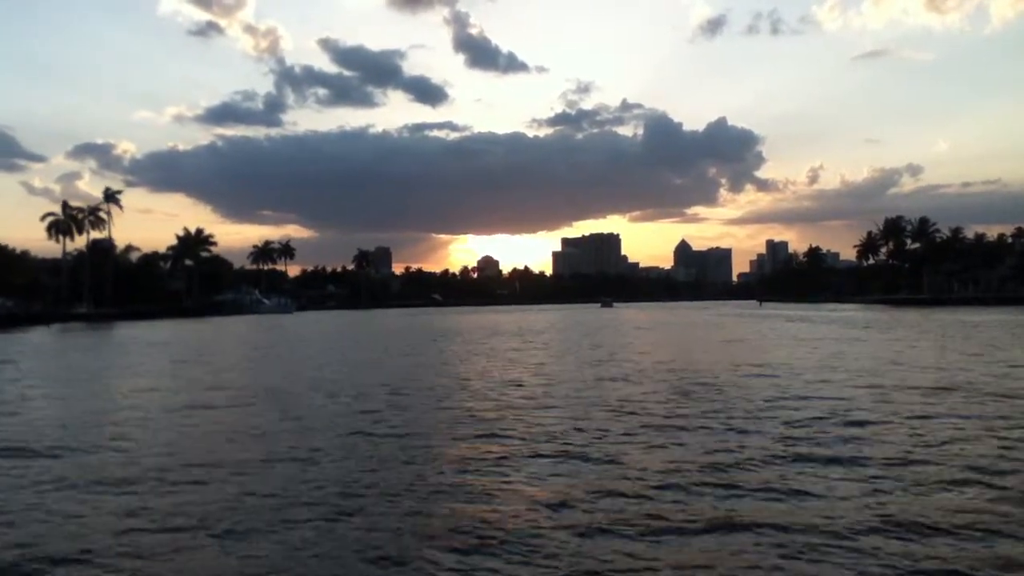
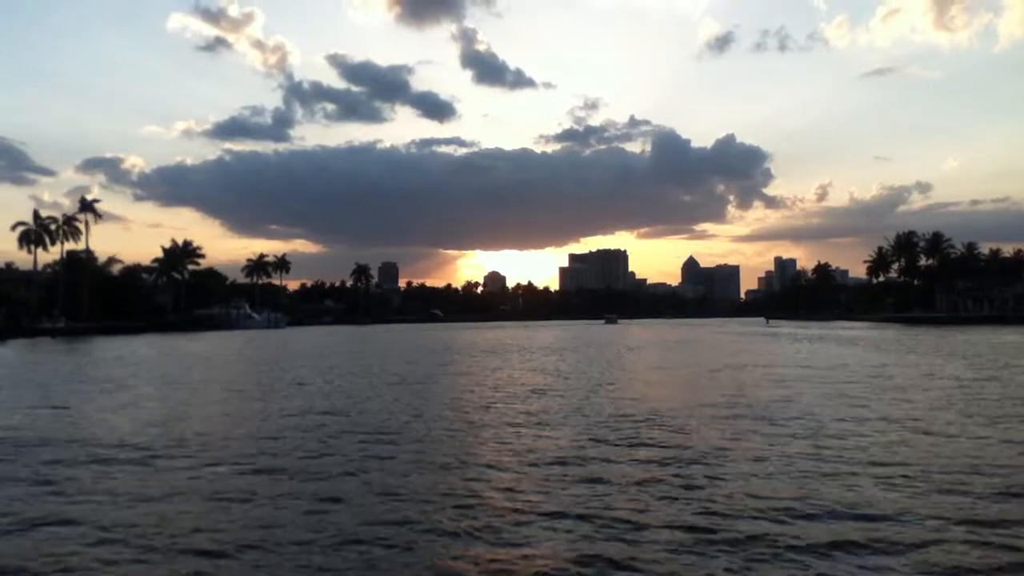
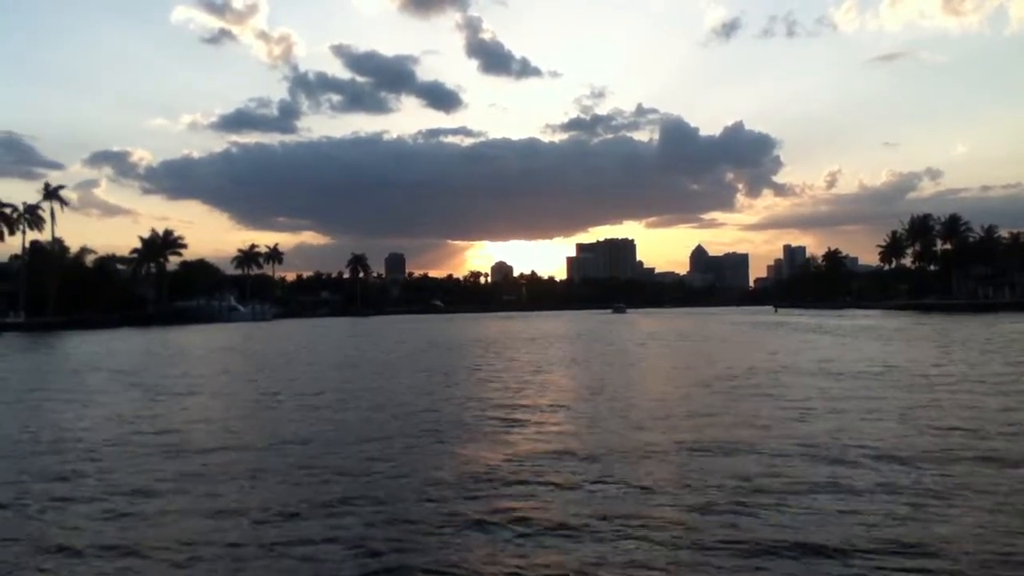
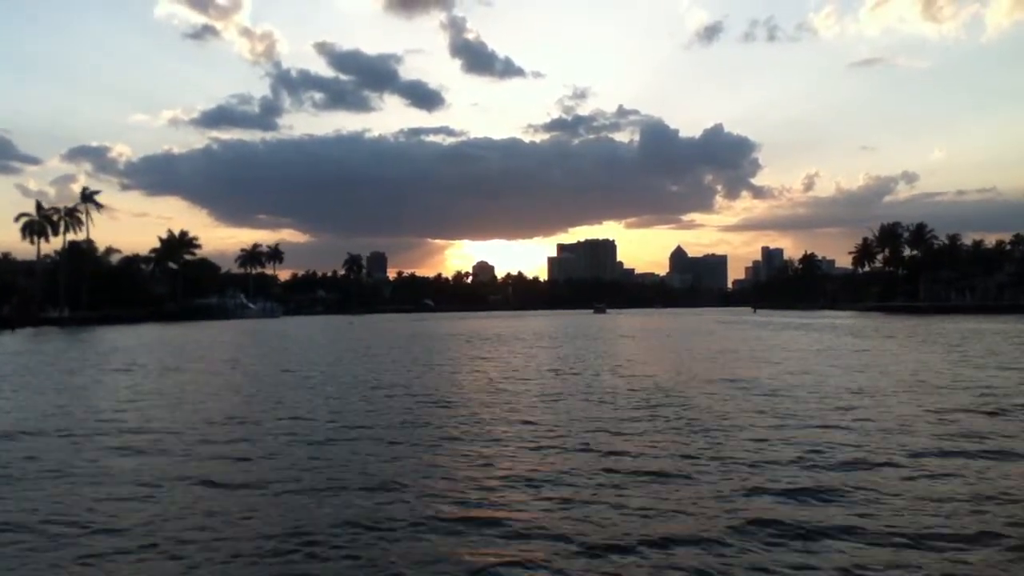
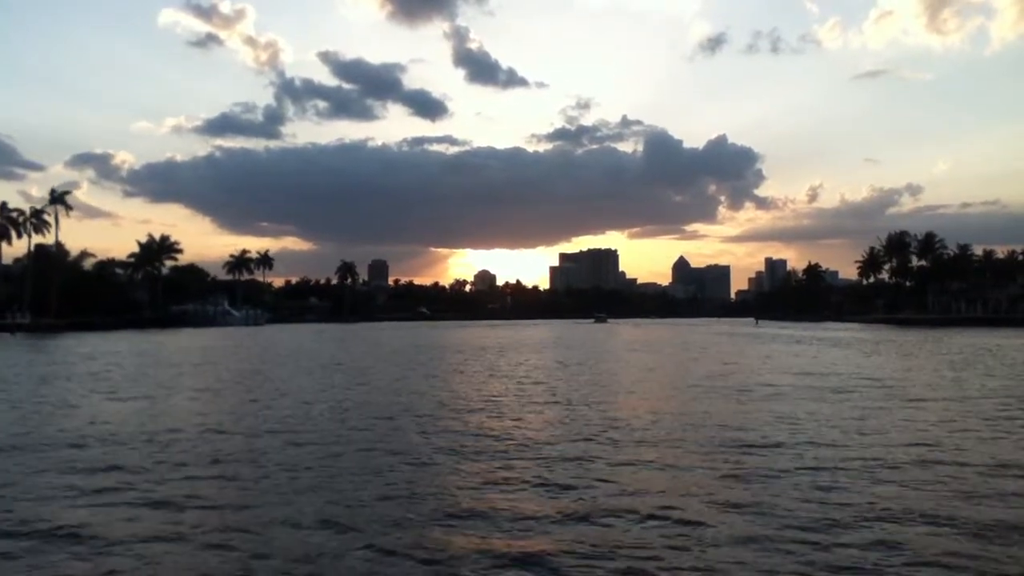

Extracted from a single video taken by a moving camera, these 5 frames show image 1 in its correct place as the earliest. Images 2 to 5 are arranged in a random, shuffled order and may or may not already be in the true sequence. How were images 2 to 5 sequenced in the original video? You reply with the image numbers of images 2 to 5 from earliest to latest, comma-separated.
4, 2, 5, 3
